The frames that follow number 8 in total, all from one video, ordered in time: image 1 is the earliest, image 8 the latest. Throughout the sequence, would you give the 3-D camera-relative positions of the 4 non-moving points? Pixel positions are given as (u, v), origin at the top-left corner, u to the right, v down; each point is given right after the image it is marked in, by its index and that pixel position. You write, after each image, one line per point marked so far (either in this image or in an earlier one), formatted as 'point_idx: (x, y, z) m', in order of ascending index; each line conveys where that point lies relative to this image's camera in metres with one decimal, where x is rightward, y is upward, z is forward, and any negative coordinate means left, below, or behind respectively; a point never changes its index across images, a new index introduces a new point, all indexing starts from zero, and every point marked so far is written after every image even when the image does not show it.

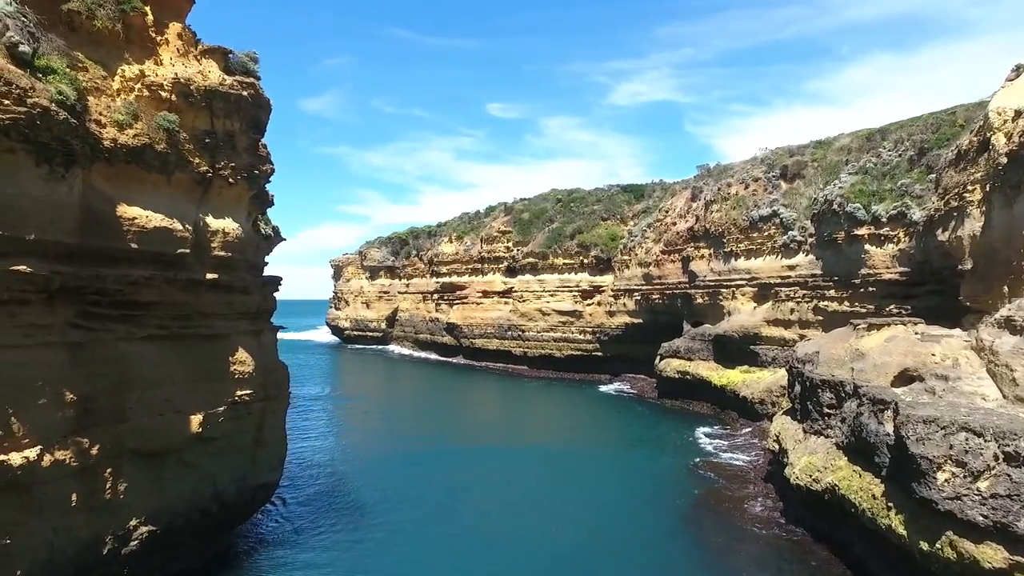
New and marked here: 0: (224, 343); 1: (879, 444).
0: (-5.6, -1.1, +11.9) m
1: (+6.7, -2.8, +11.2) m
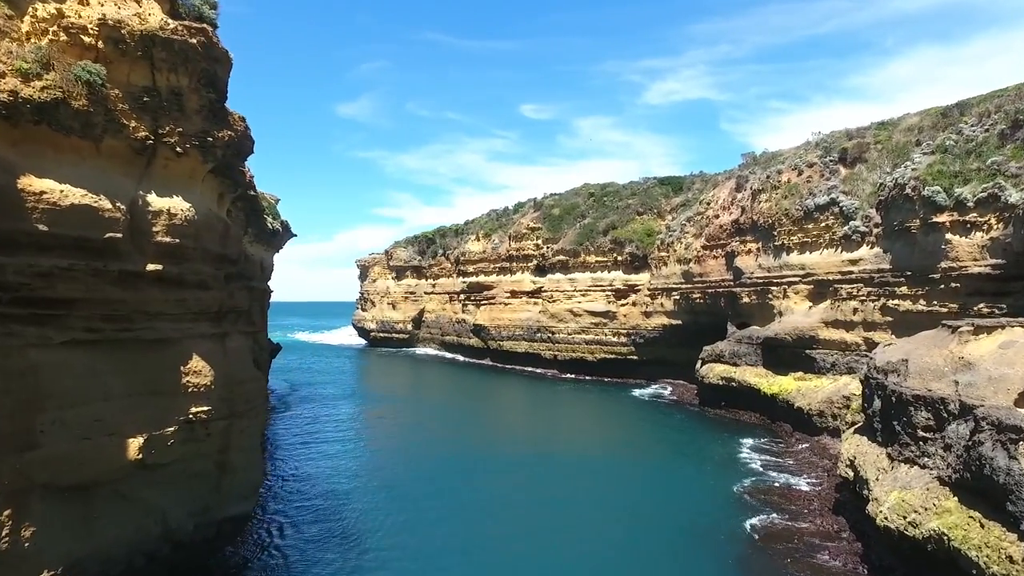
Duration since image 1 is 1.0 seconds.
0: (-5.3, -1.0, +9.8) m
1: (+6.9, -2.7, +8.5) m
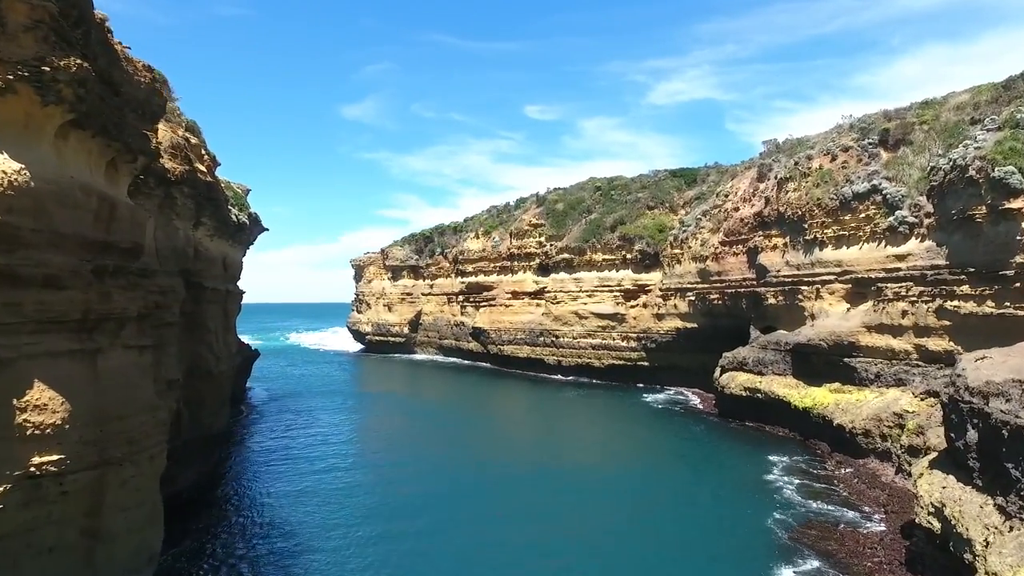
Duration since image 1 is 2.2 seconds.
0: (-5.6, -1.0, +6.8) m
1: (+6.7, -2.7, +5.4) m
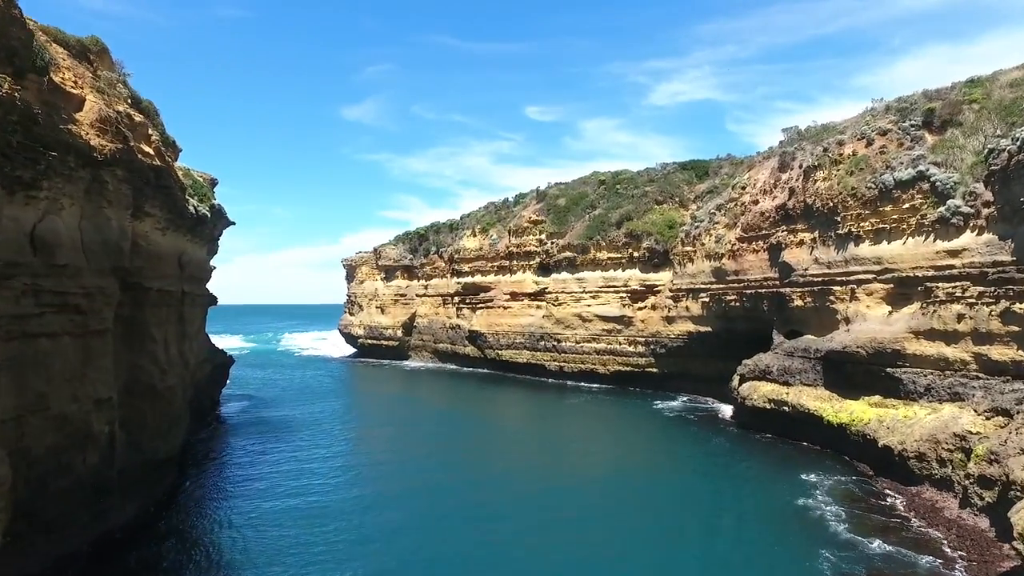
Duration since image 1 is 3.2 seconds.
0: (-5.7, -1.0, +4.1) m
1: (+6.5, -2.7, +2.7) m
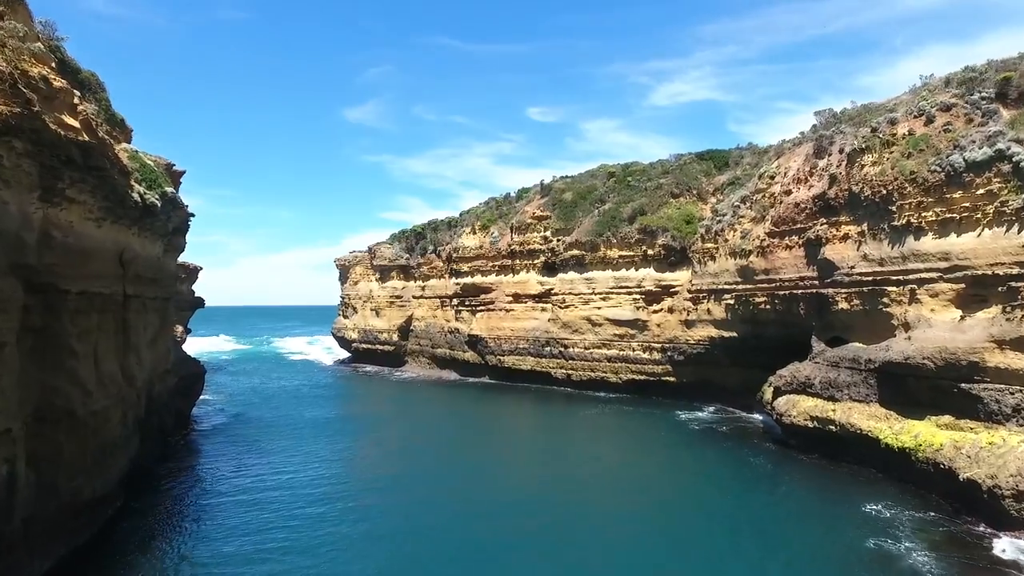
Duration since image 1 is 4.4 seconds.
0: (-5.6, -1.0, +1.1) m
1: (+6.6, -2.6, -0.3) m
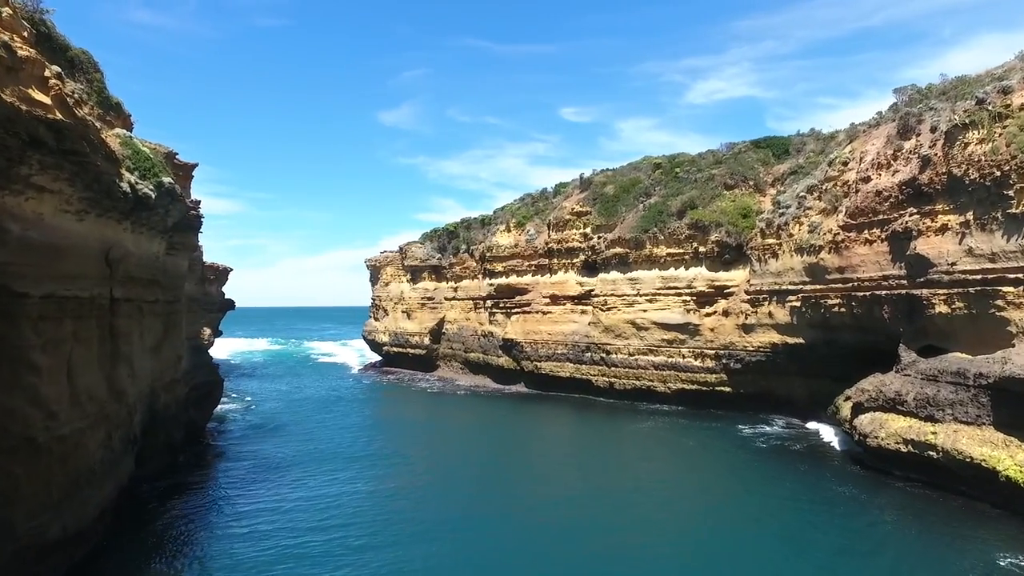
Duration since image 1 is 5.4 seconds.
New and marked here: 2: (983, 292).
0: (-5.5, -1.0, -1.0) m
1: (+6.6, -2.6, -3.2) m
2: (+12.7, -0.1, +16.5) m
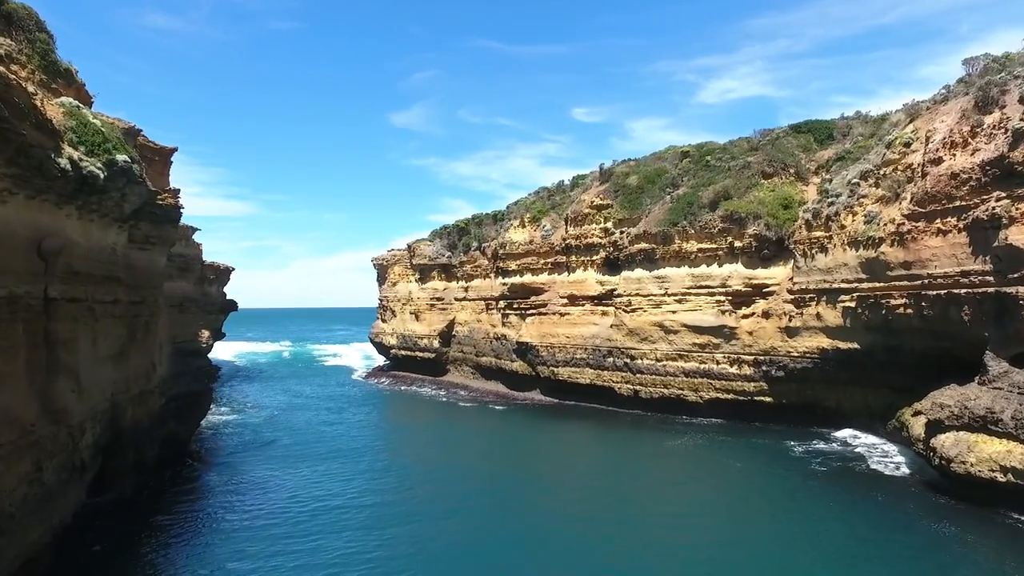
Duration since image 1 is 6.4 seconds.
0: (-5.4, -0.9, -3.6) m
1: (+6.7, -2.6, -5.9) m
2: (+13.1, 0.0, +13.6) m
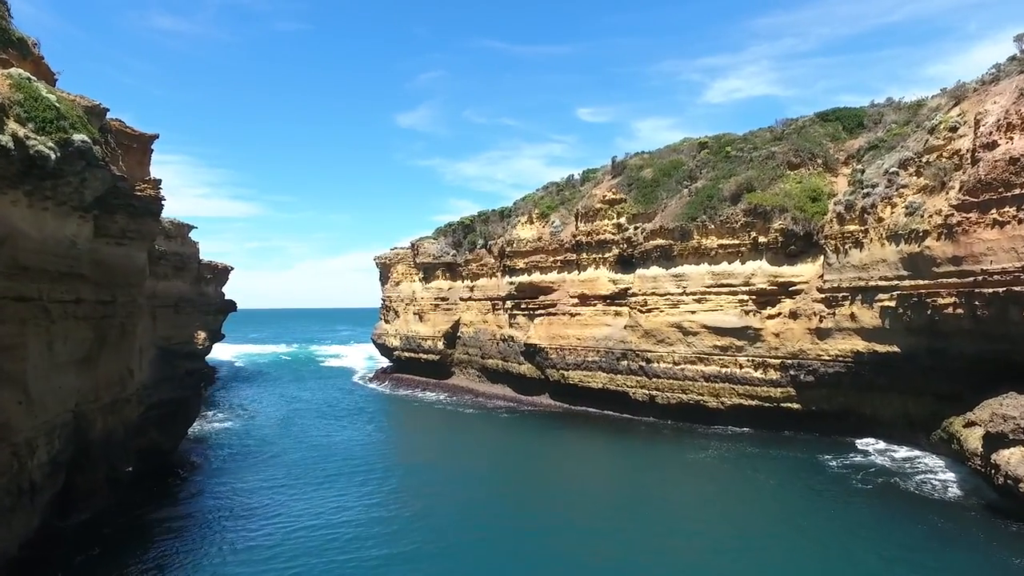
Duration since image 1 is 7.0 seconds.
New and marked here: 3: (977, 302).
0: (-5.3, -0.9, -5.2) m
1: (+6.8, -2.5, -7.7) m
2: (+13.3, +0.1, +11.8) m
3: (+12.8, -0.4, +17.0) m
